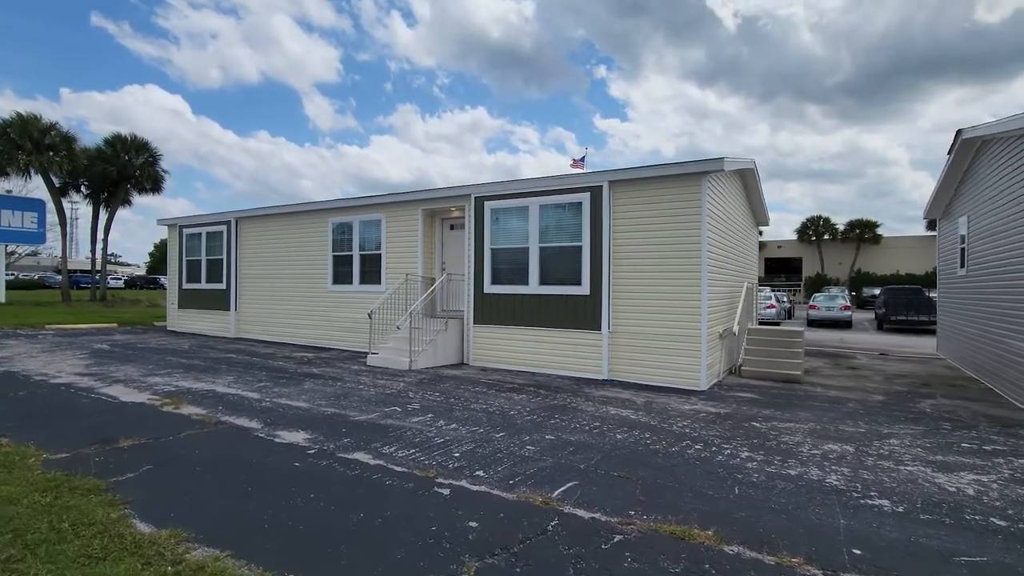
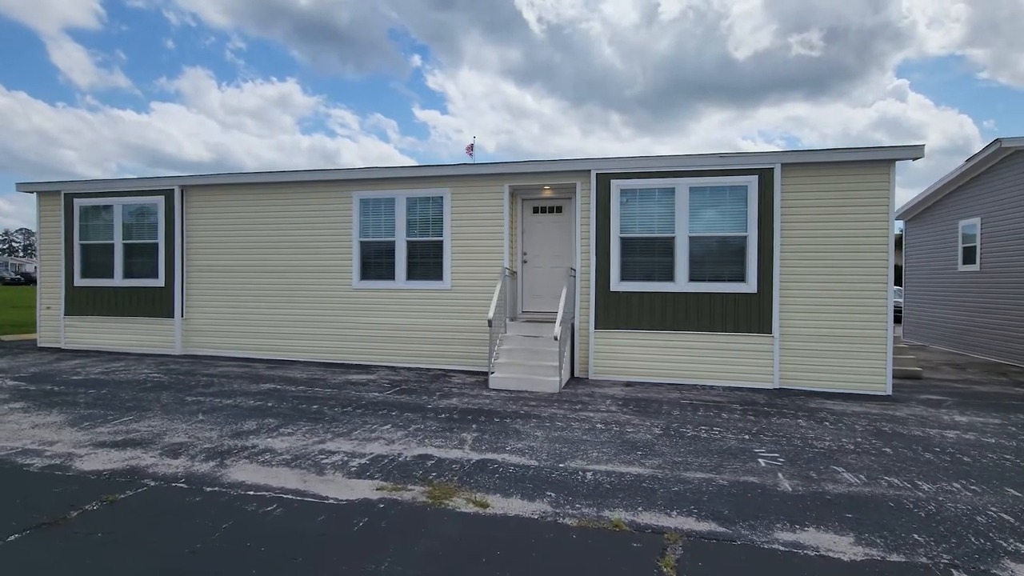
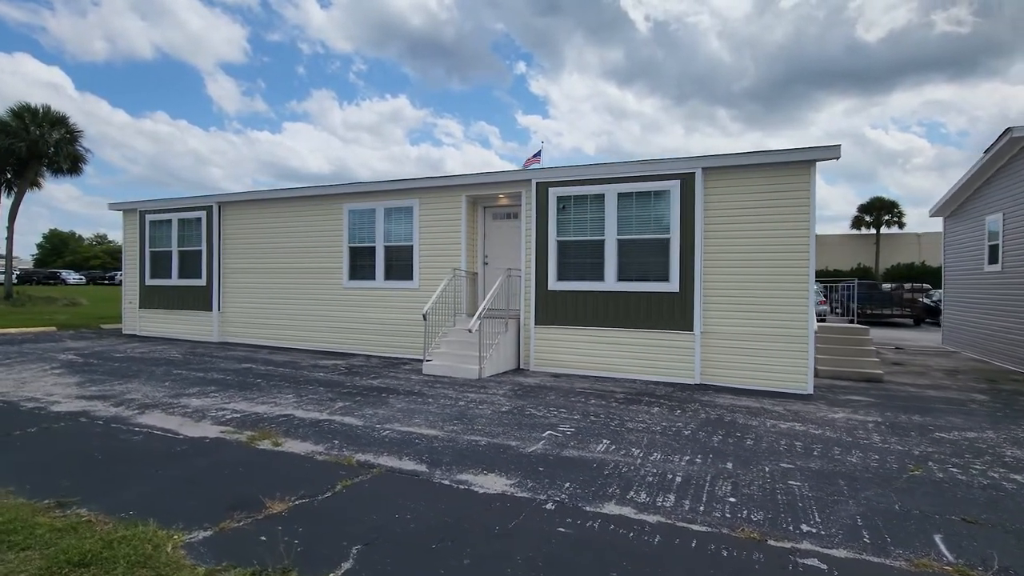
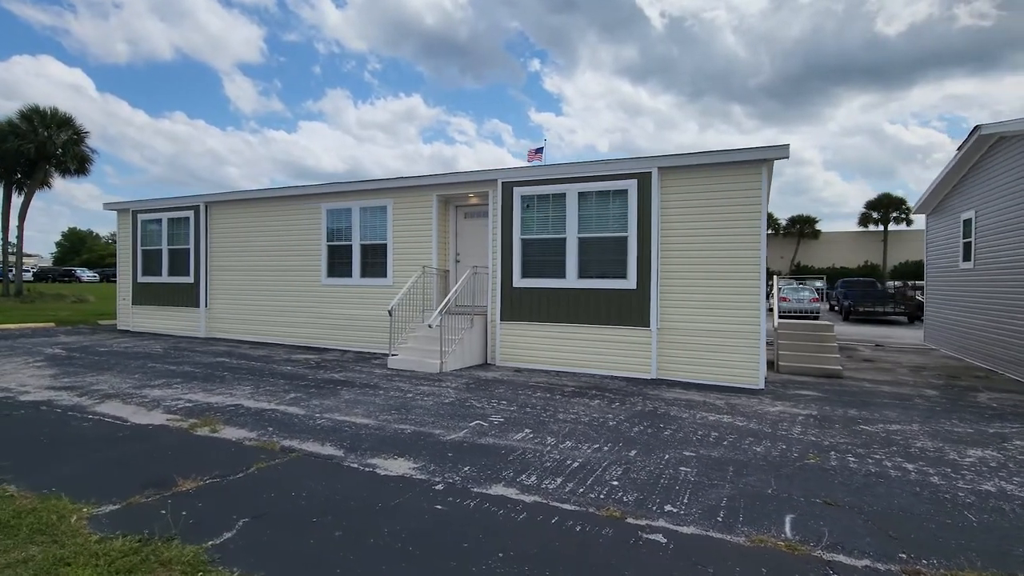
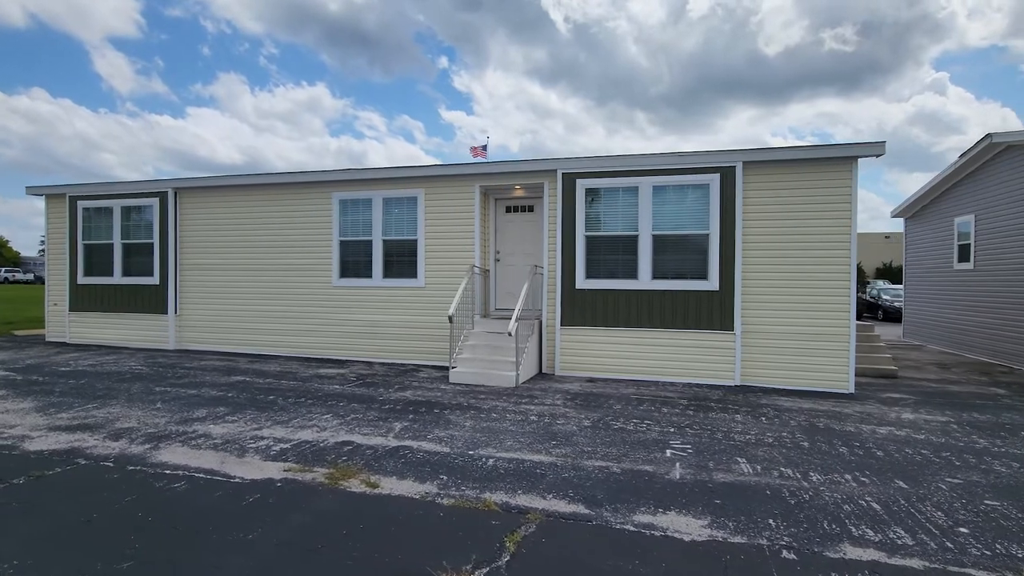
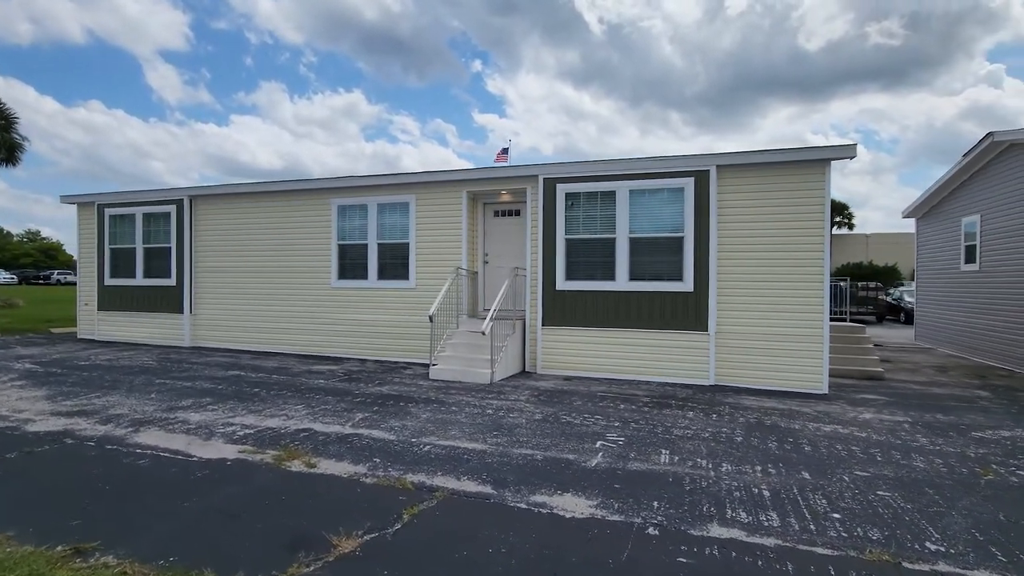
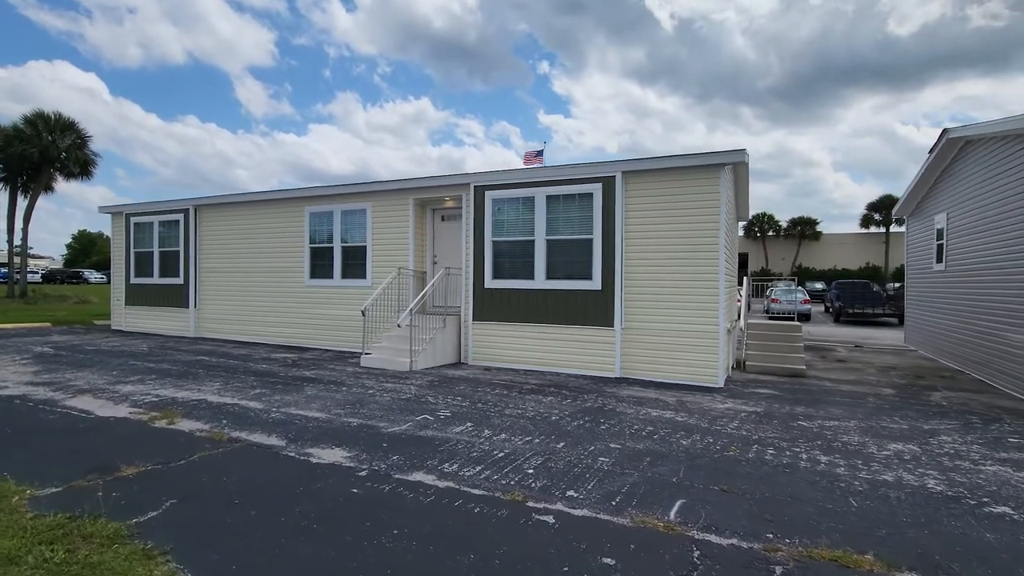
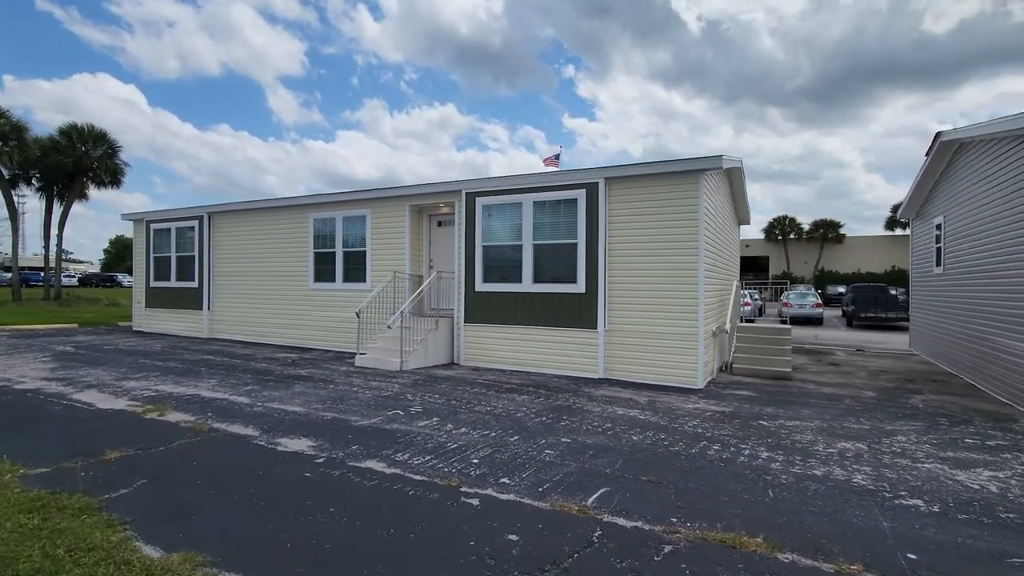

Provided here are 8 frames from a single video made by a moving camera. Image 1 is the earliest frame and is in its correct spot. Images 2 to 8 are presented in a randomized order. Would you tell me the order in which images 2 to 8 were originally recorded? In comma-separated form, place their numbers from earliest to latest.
8, 7, 4, 3, 6, 5, 2
